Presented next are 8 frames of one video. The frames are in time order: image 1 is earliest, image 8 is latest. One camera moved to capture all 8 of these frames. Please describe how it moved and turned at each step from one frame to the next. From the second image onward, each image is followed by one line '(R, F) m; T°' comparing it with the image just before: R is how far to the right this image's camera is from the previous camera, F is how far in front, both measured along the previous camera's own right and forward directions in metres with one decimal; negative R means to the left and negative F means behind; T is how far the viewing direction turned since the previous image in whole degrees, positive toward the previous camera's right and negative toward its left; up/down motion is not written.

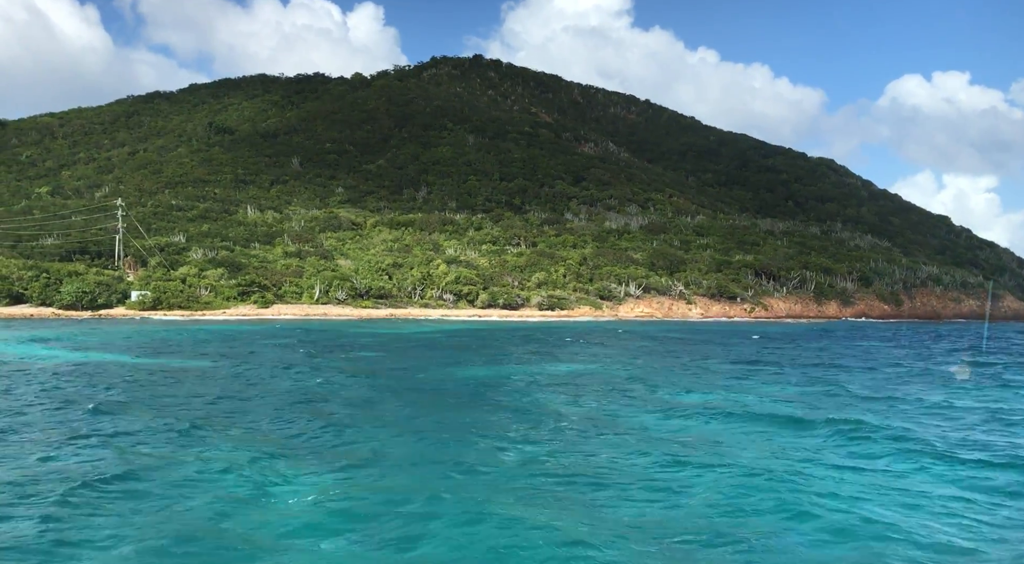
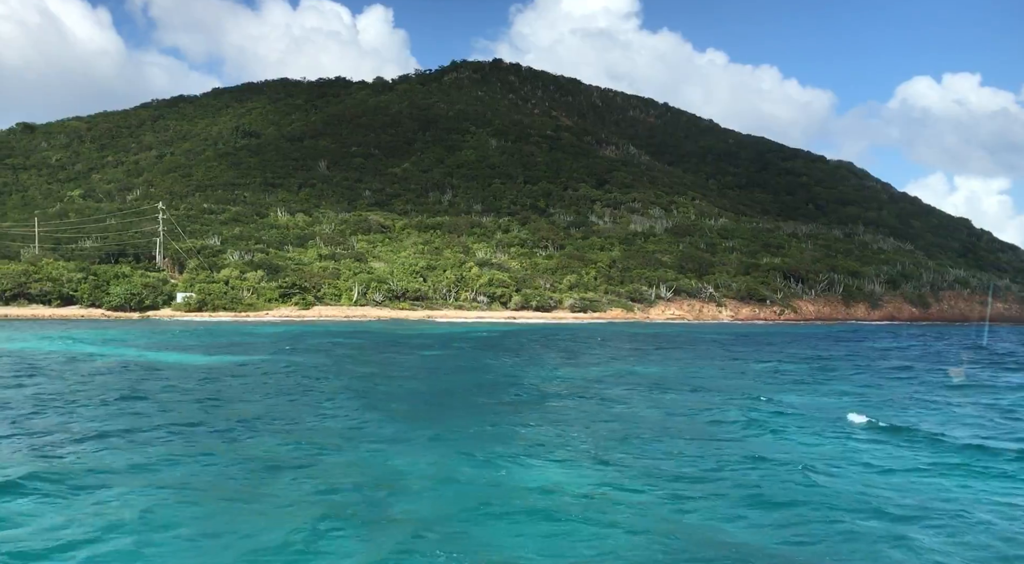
(-1.3, -0.7) m; -1°
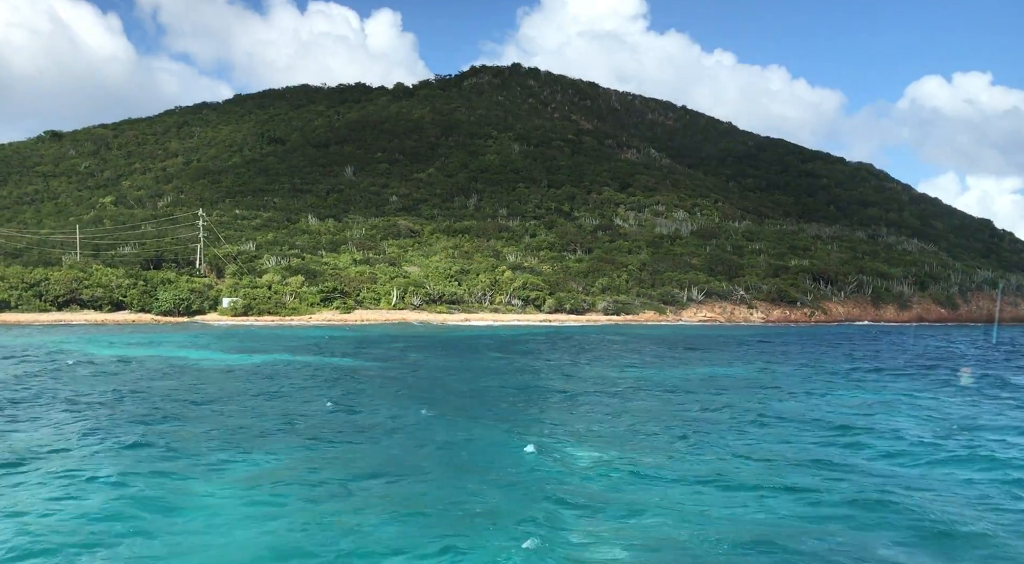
(-1.4, -0.7) m; -1°
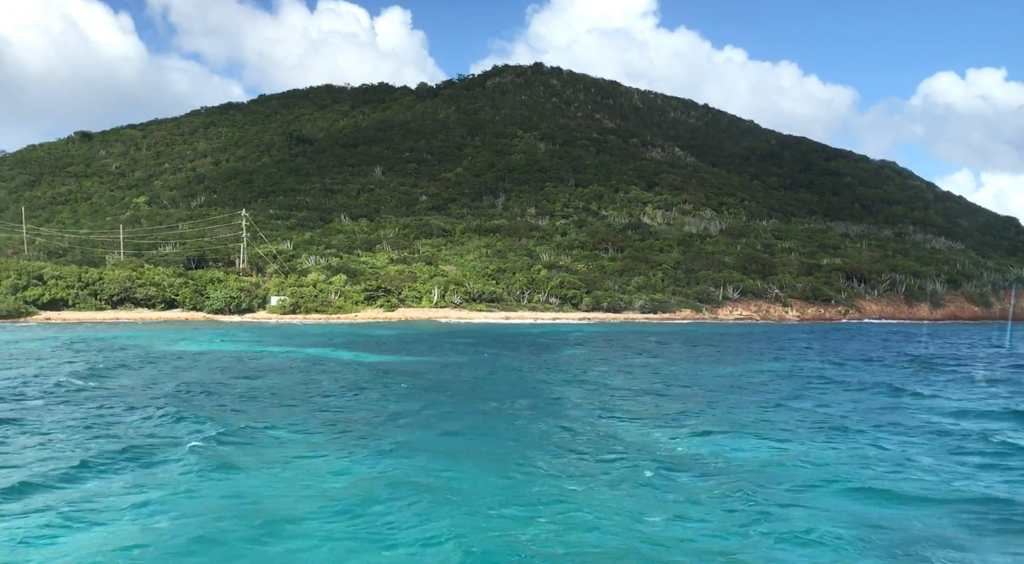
(-1.6, -0.7) m; -1°
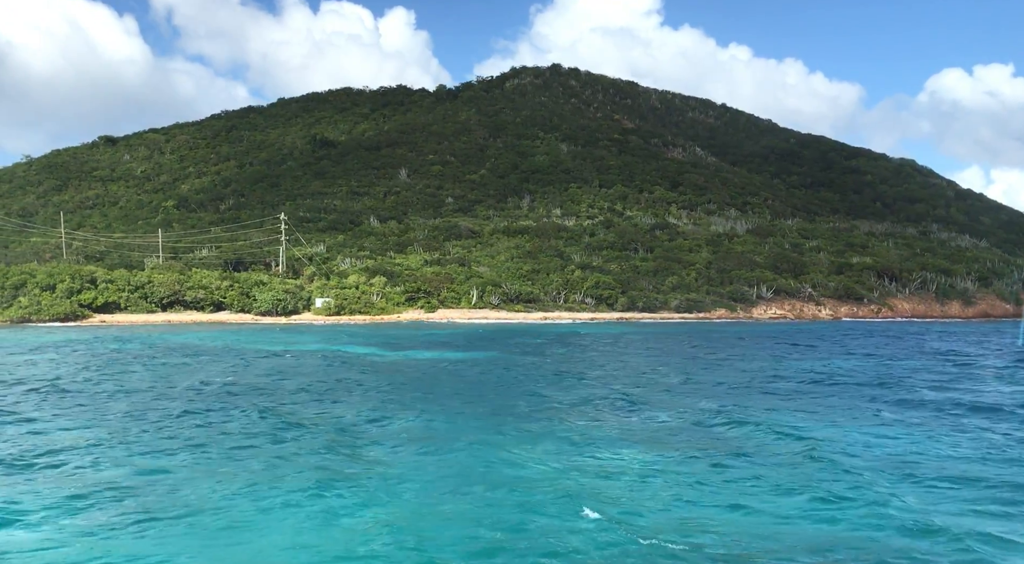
(-1.7, -0.6) m; 0°
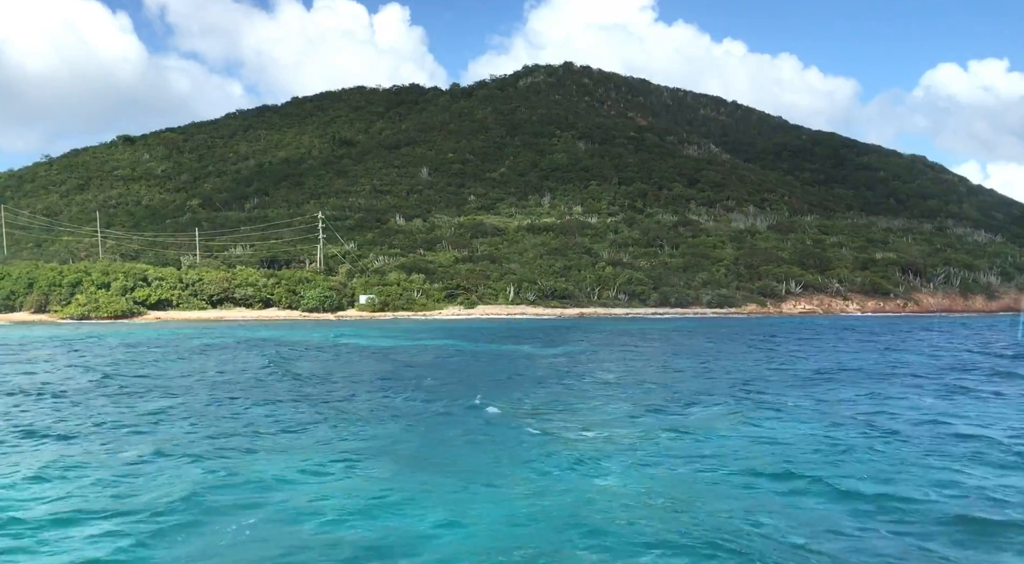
(-2.2, -0.9) m; 0°
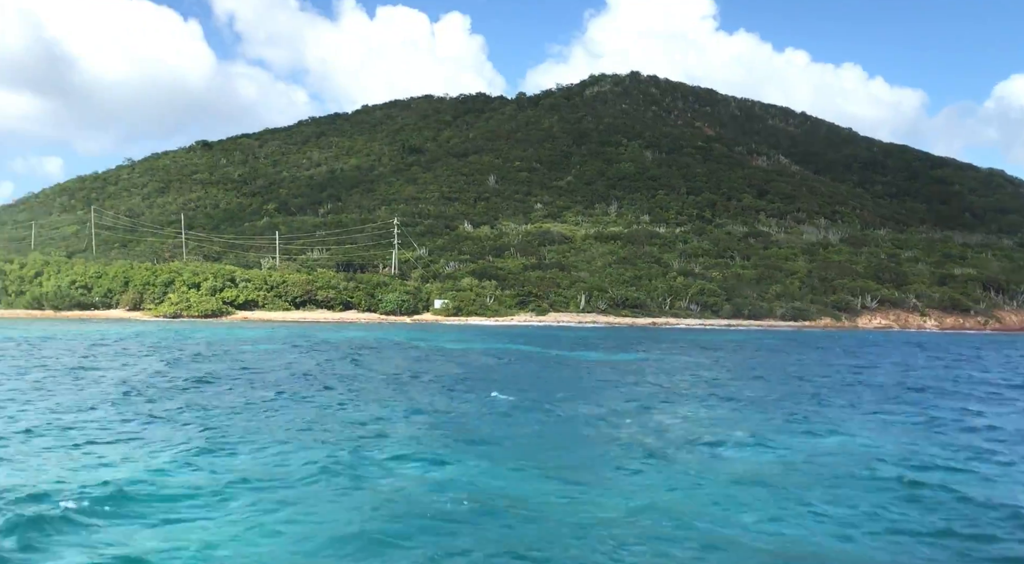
(-1.0, -0.5) m; -4°
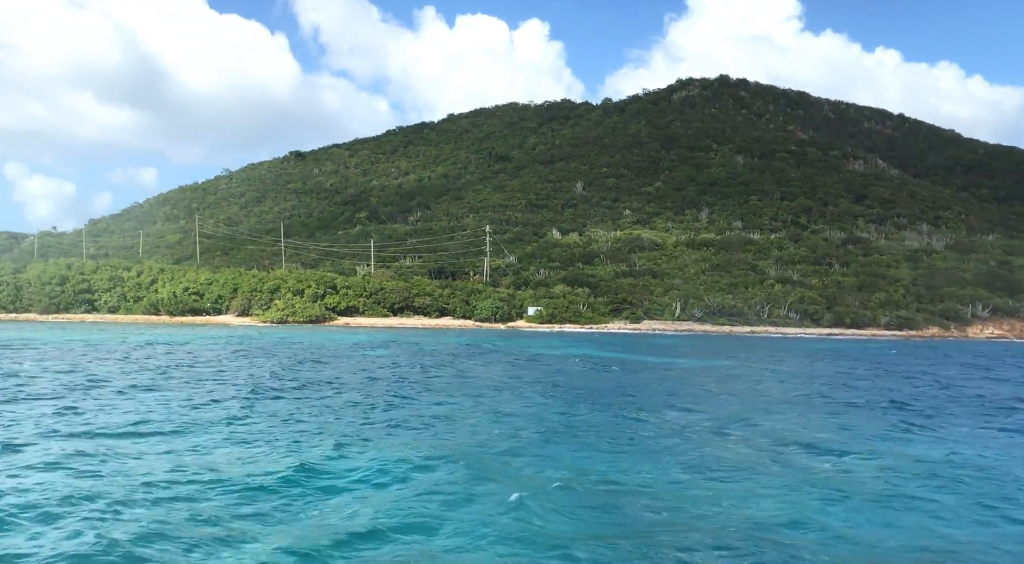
(-0.9, -0.1) m; -6°
